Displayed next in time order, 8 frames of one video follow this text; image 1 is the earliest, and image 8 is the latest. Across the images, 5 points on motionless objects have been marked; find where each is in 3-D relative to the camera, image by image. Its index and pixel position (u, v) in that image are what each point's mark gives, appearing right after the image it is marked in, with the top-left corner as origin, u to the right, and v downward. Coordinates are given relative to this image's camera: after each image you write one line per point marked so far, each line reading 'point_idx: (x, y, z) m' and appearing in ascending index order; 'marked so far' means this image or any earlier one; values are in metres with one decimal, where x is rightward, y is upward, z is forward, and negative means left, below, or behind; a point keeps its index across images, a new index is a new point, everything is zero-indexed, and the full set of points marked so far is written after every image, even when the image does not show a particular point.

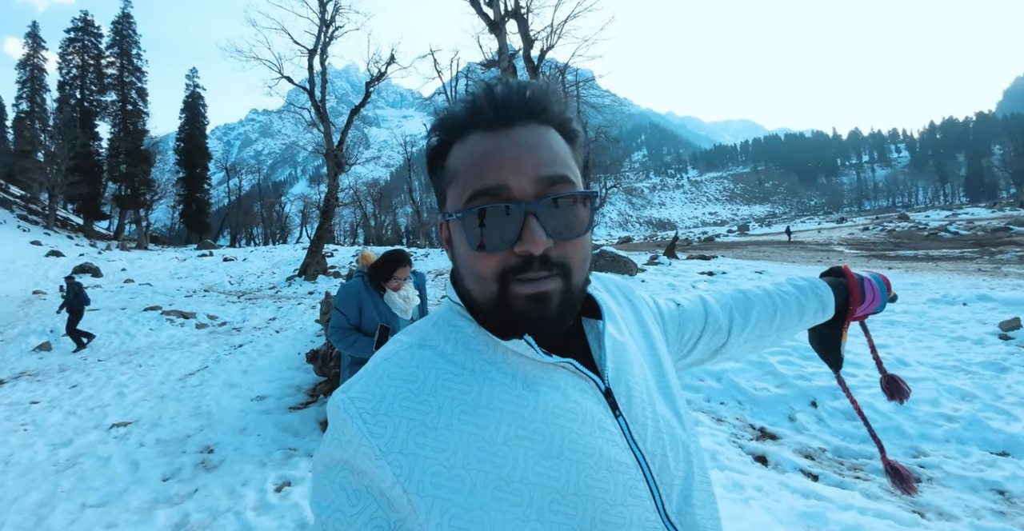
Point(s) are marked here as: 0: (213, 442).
0: (-2.7, -1.6, +4.3) m
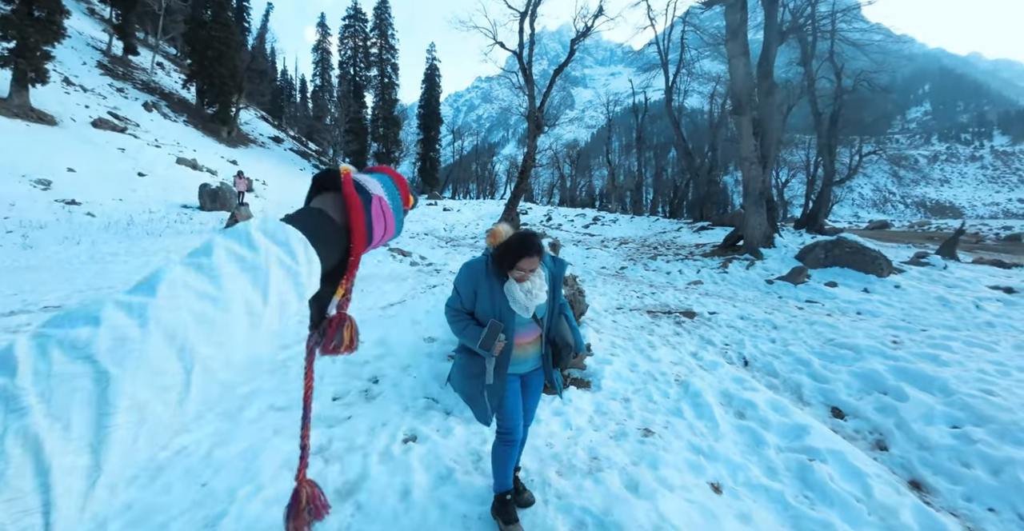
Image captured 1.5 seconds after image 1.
0: (-1.4, -1.2, +4.6) m
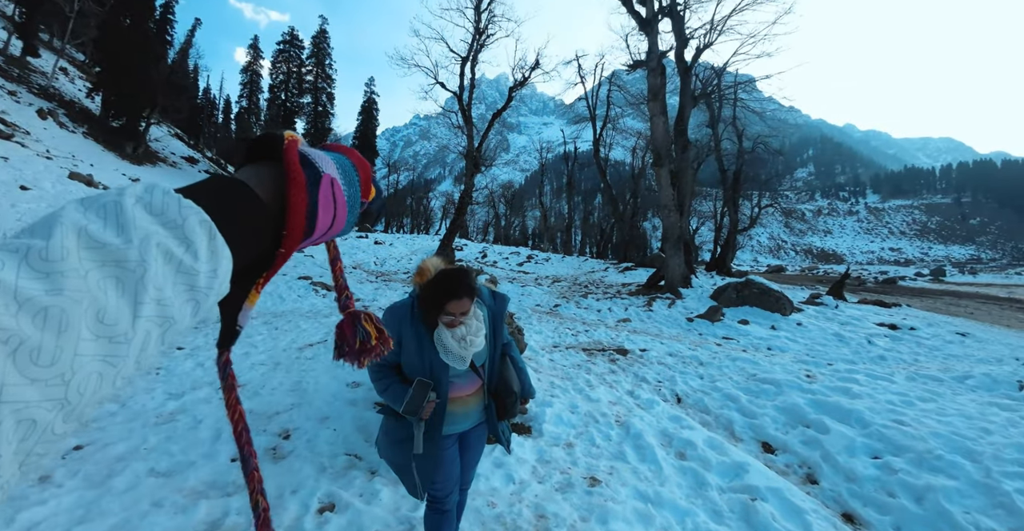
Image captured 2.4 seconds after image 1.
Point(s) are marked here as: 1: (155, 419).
0: (-2.0, -1.5, +4.0) m
1: (-3.3, -1.4, +3.9) m
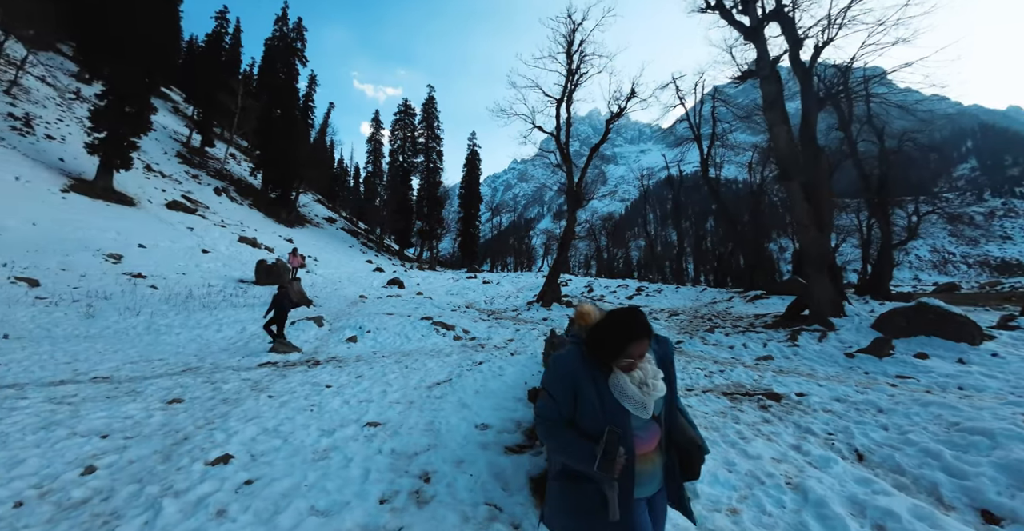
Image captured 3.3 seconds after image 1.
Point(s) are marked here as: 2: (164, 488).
0: (-0.7, -1.9, +4.0) m
1: (-2.0, -1.9, +4.2) m
2: (-2.8, -1.8, +3.4) m
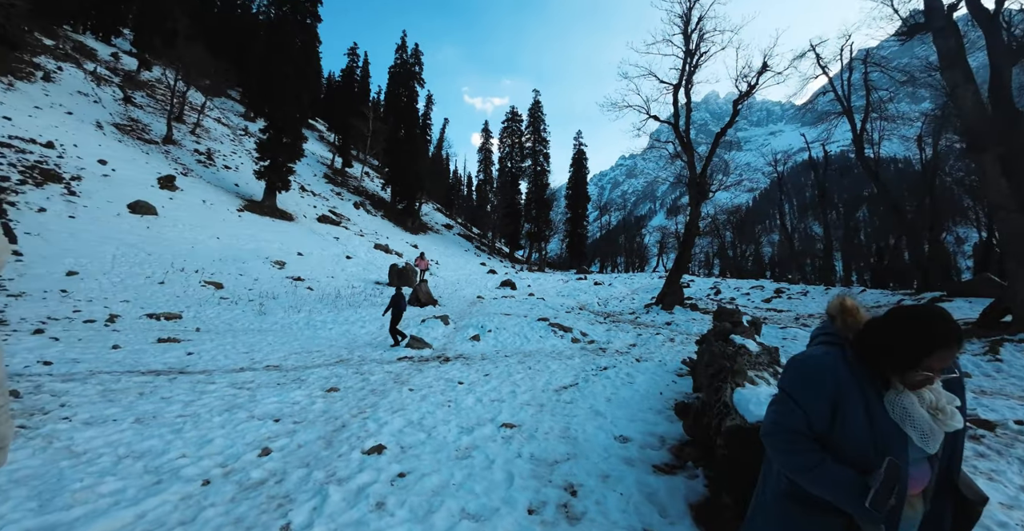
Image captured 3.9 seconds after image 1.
0: (+0.6, -1.9, +3.7) m
1: (-0.6, -1.9, +4.2) m
2: (-1.6, -1.8, +3.6) m
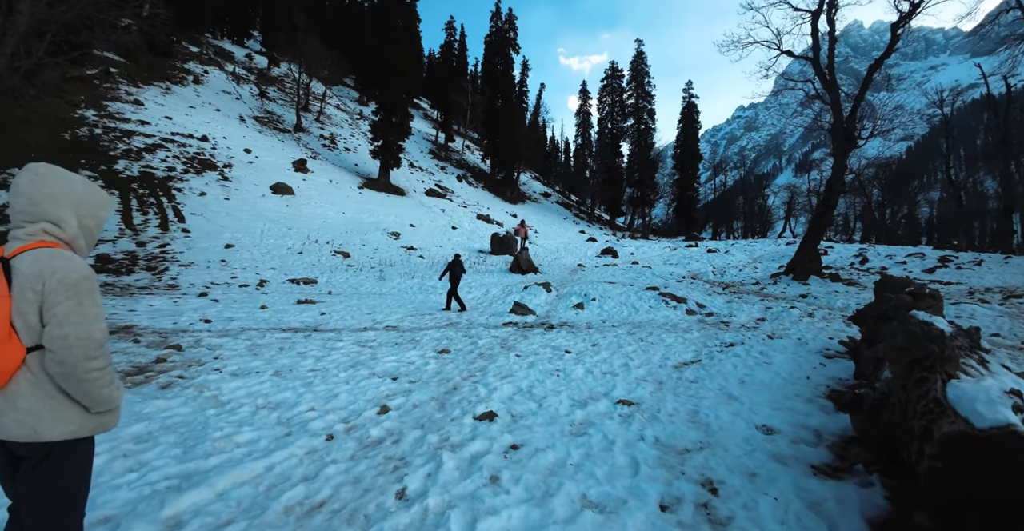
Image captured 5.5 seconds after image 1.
0: (+1.5, -1.5, +3.1) m
1: (+0.5, -1.5, +3.9) m
2: (-0.6, -1.5, +3.5) m
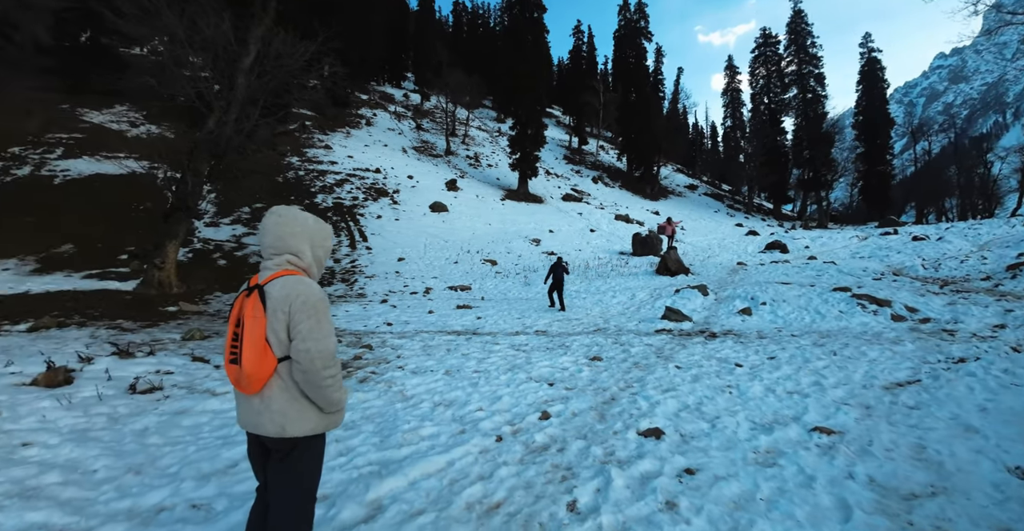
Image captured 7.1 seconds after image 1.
0: (+2.6, -1.5, +2.4) m
1: (+1.9, -1.5, +3.4) m
2: (+0.7, -1.5, +3.4) m
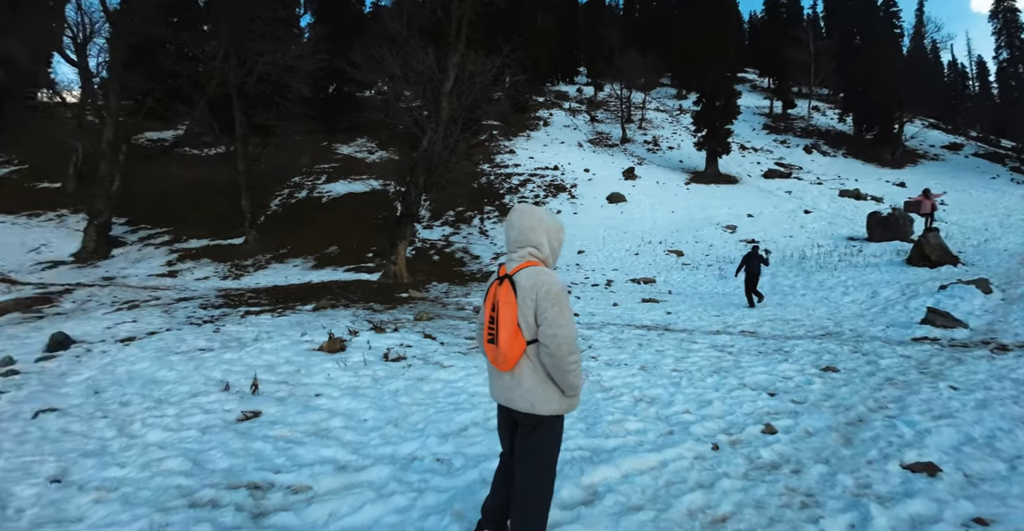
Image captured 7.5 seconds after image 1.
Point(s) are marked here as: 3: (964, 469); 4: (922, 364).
0: (+3.6, -1.4, +1.1) m
1: (+3.3, -1.4, +2.3) m
2: (+2.3, -1.4, +2.8) m
3: (+3.1, -1.4, +2.9) m
4: (+5.1, -1.2, +5.4) m
